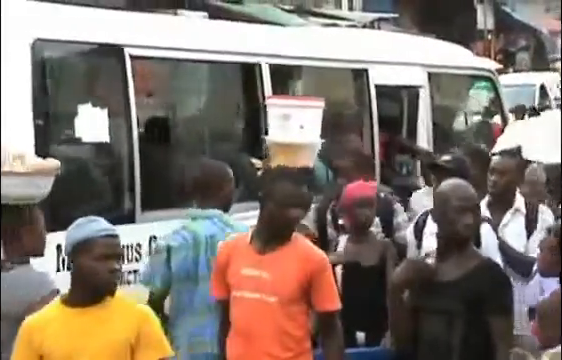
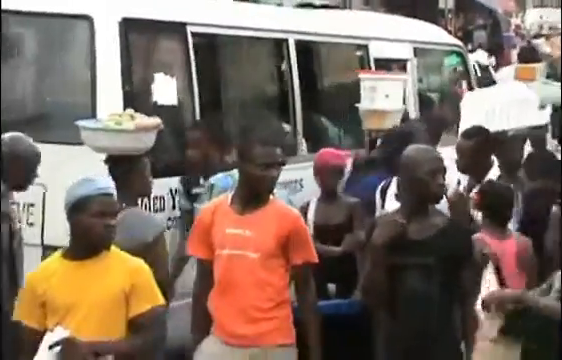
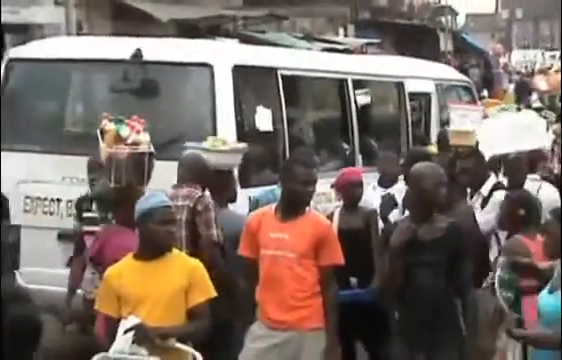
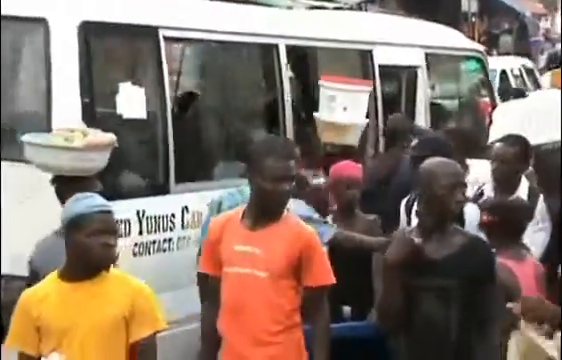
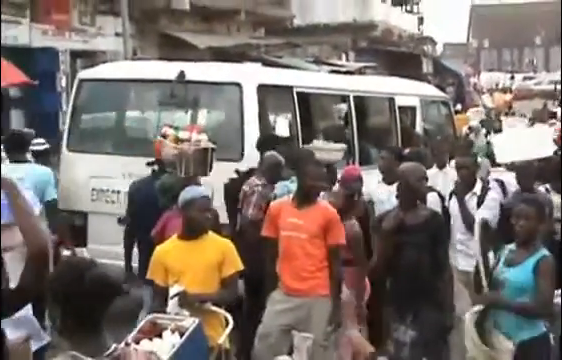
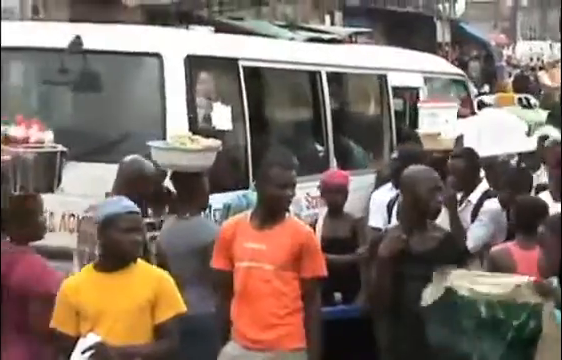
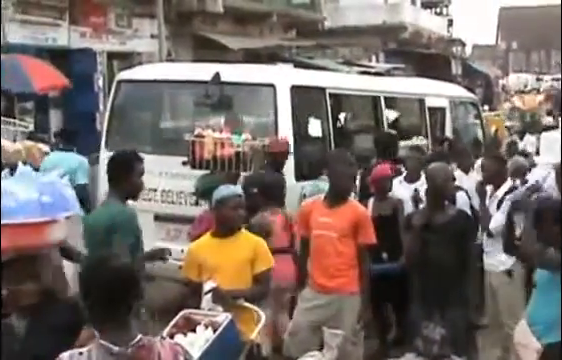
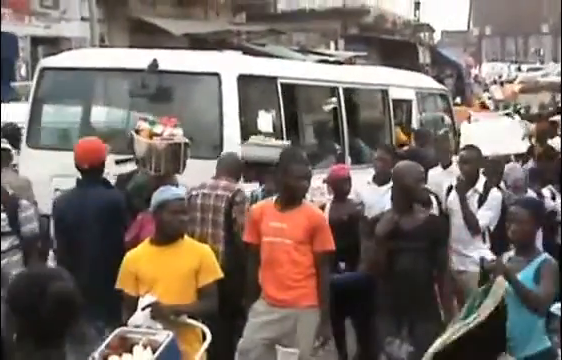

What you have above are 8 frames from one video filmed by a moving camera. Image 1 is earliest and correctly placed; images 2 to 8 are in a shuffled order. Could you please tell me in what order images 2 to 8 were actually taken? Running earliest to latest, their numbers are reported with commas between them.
4, 2, 6, 3, 8, 5, 7
